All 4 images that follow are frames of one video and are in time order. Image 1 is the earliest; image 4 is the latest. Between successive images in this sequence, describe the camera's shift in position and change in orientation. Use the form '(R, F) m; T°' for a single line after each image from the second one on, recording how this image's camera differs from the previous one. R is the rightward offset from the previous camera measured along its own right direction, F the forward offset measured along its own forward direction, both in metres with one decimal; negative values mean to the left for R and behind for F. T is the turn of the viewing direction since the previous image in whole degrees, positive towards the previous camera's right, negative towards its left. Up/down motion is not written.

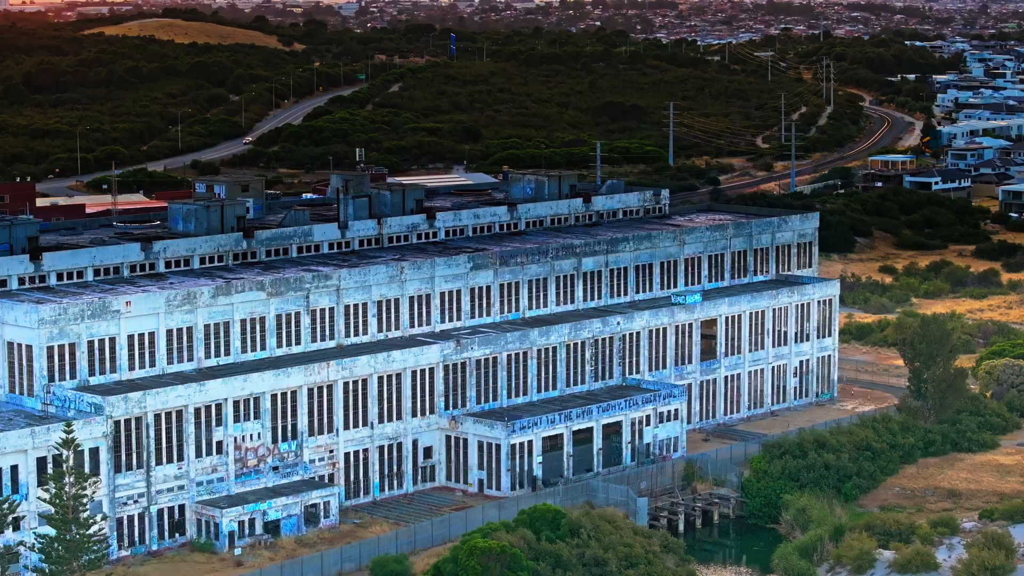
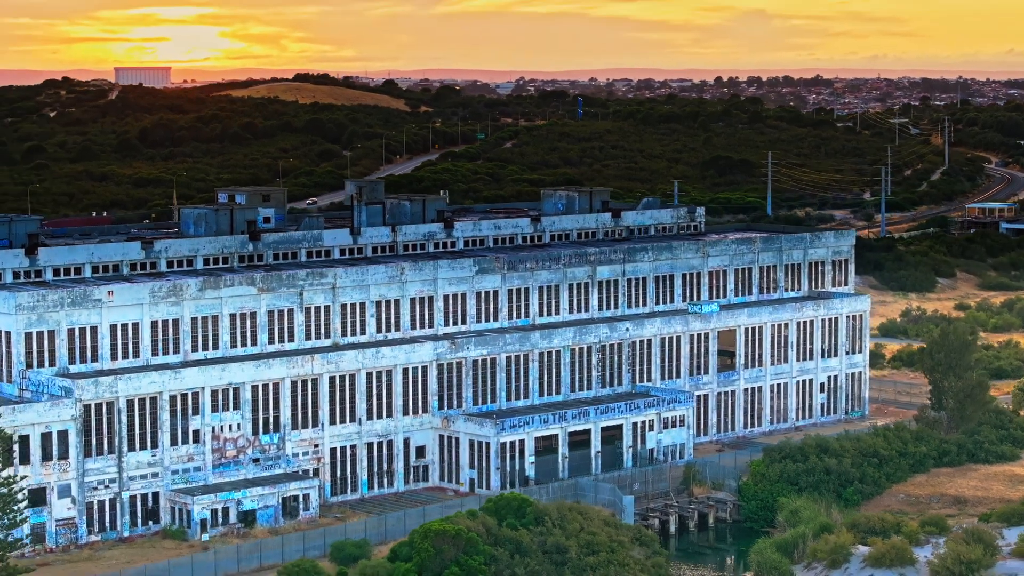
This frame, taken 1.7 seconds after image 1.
(+6.7, +1.2) m; -4°
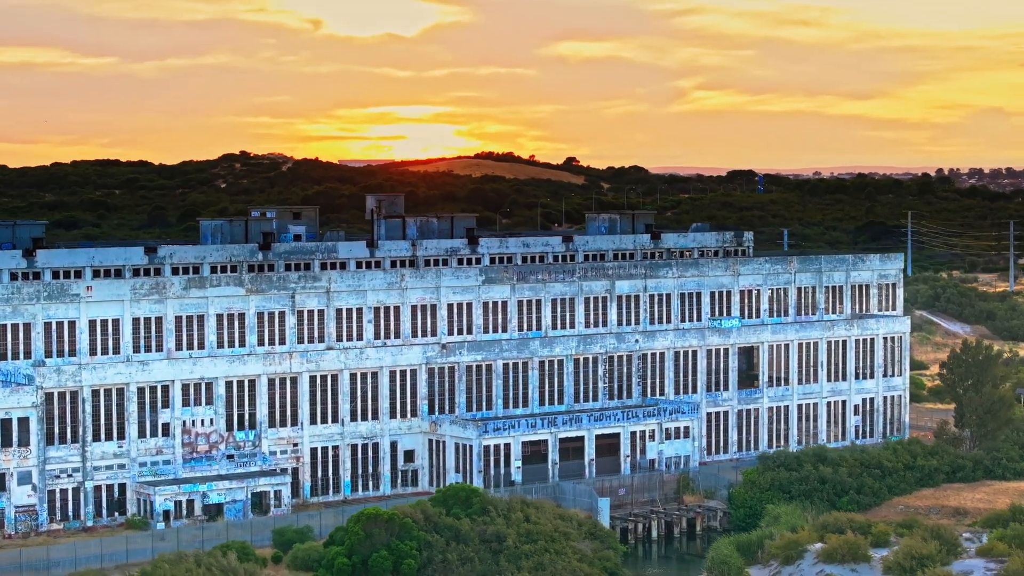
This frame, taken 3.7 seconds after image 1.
(+9.5, +1.5) m; -6°
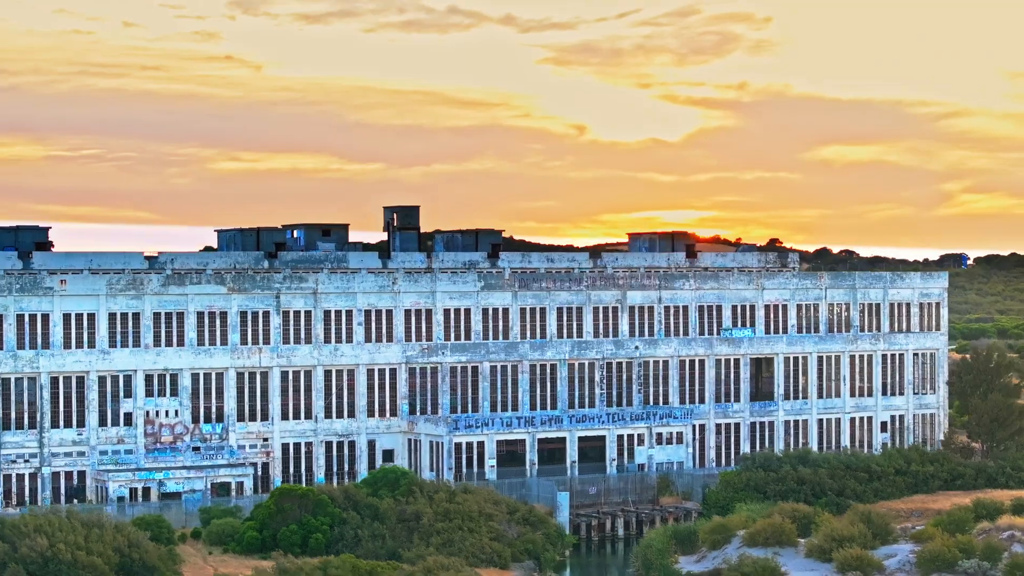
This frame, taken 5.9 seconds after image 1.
(+11.0, +1.6) m; -7°
